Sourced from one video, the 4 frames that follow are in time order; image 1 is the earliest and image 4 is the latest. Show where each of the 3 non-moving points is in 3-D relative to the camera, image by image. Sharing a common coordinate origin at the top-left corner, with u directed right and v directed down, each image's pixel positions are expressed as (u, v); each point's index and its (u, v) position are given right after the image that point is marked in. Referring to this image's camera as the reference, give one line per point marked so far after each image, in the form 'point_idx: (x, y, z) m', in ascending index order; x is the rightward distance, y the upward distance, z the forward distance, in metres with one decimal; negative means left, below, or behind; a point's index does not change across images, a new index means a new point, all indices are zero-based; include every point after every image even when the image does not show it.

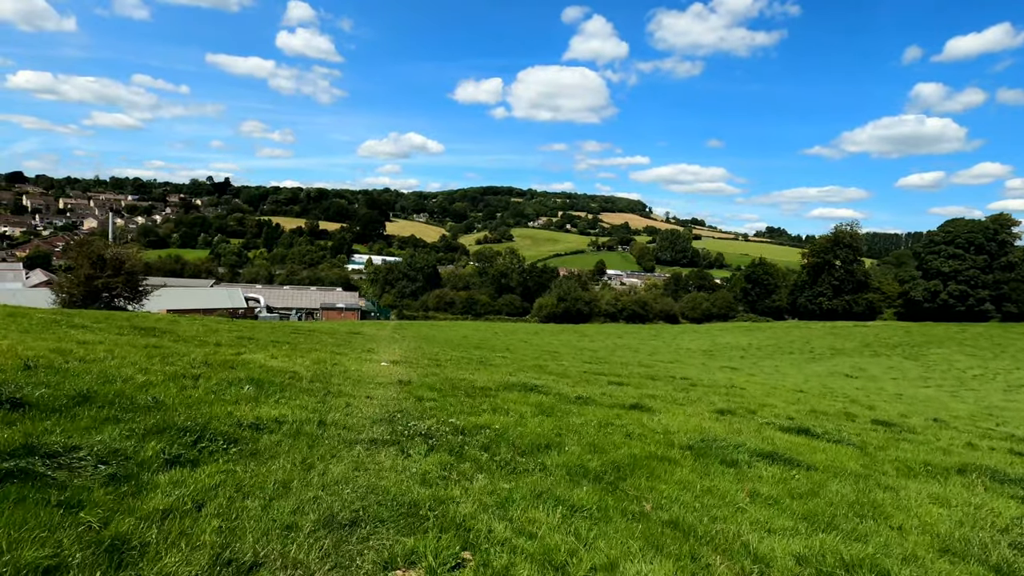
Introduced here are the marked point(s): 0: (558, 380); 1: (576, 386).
0: (+1.4, -2.9, +17.4) m
1: (+1.8, -2.9, +16.1) m
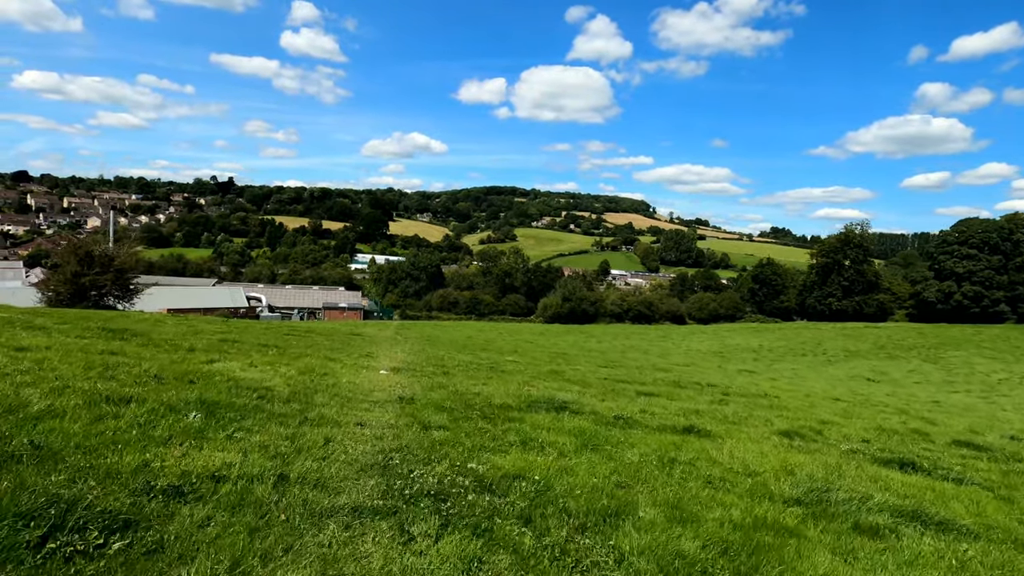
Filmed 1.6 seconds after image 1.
0: (+1.9, -2.9, +15.0) m
1: (+2.3, -2.8, +13.8) m
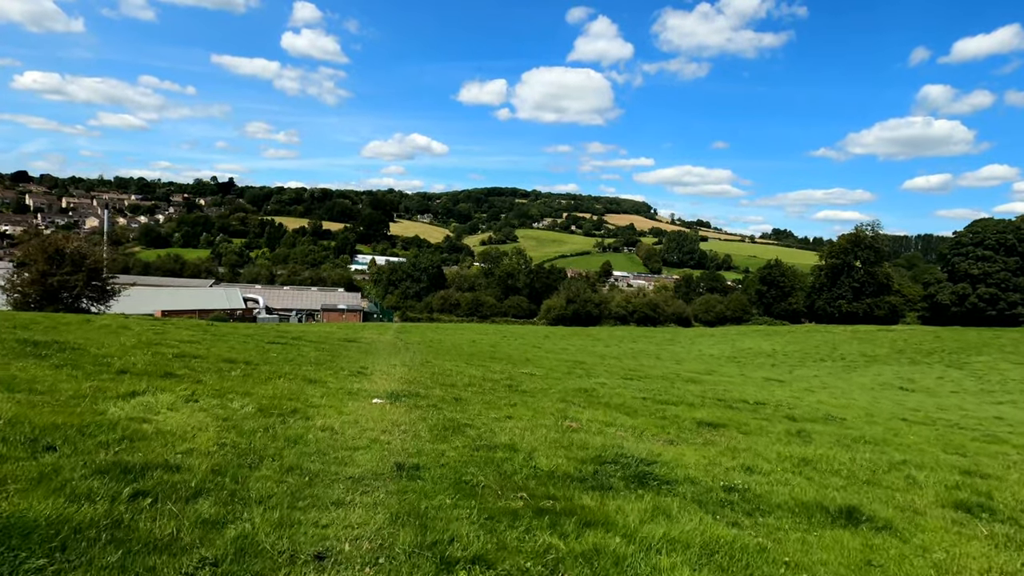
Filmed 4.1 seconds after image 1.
0: (+2.7, -2.9, +11.4) m
1: (+3.1, -2.9, +10.1) m
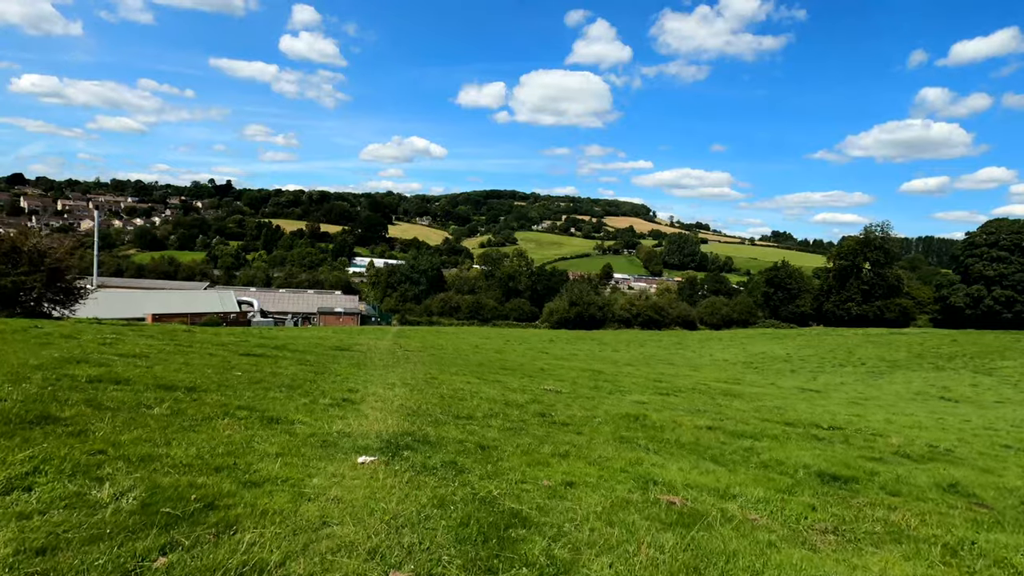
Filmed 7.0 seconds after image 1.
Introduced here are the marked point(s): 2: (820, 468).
0: (+3.5, -2.9, +7.2) m
1: (+3.9, -2.8, +6.0) m
2: (+6.1, -3.5, +10.9) m
